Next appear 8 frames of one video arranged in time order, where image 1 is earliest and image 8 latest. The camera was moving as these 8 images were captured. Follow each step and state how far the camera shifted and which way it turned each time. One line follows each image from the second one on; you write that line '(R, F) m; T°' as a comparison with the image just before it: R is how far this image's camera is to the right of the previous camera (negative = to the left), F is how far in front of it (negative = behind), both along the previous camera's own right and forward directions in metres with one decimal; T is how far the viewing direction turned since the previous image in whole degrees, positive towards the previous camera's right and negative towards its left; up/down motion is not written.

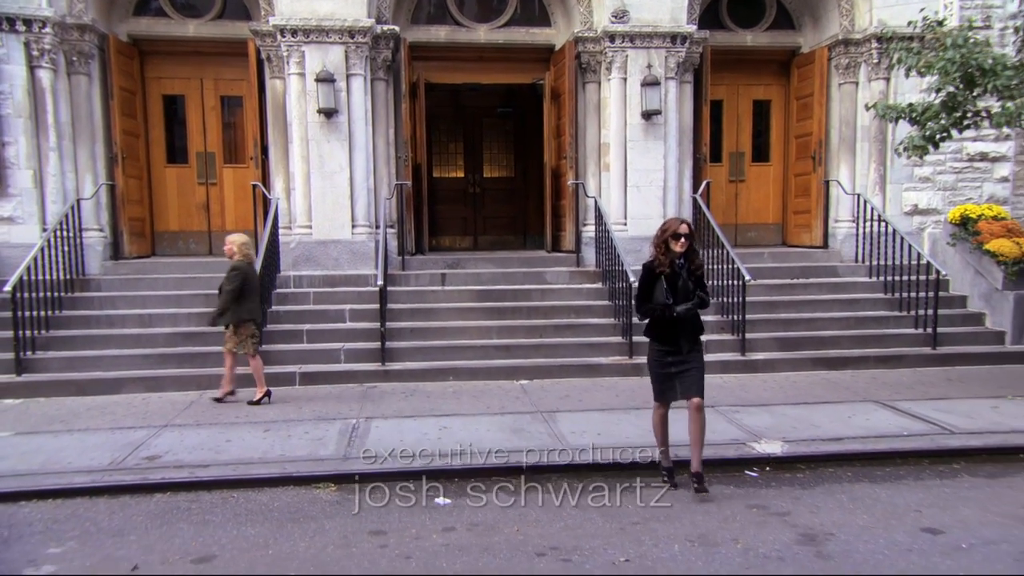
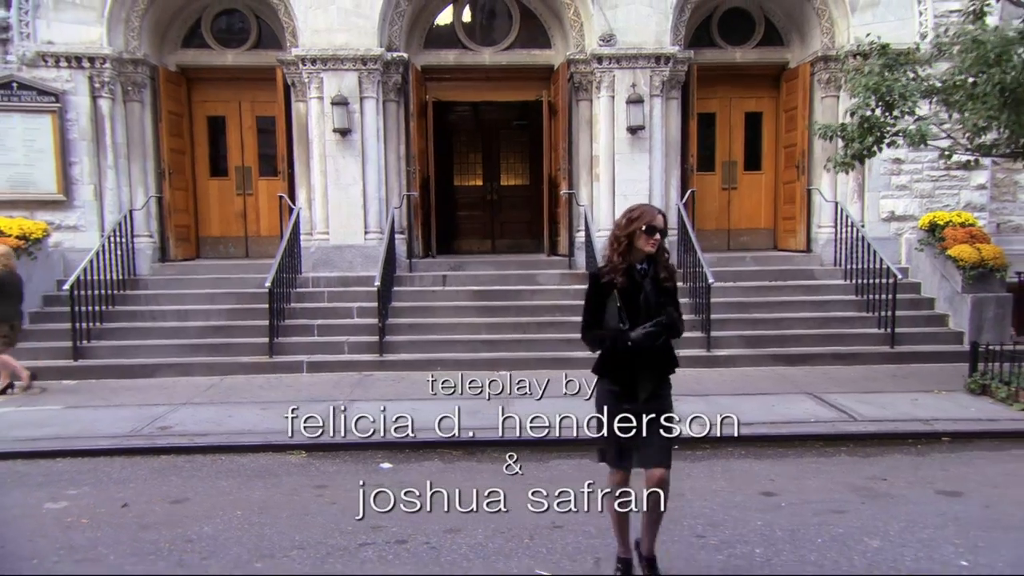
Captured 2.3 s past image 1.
(+1.0, -0.8) m; -5°
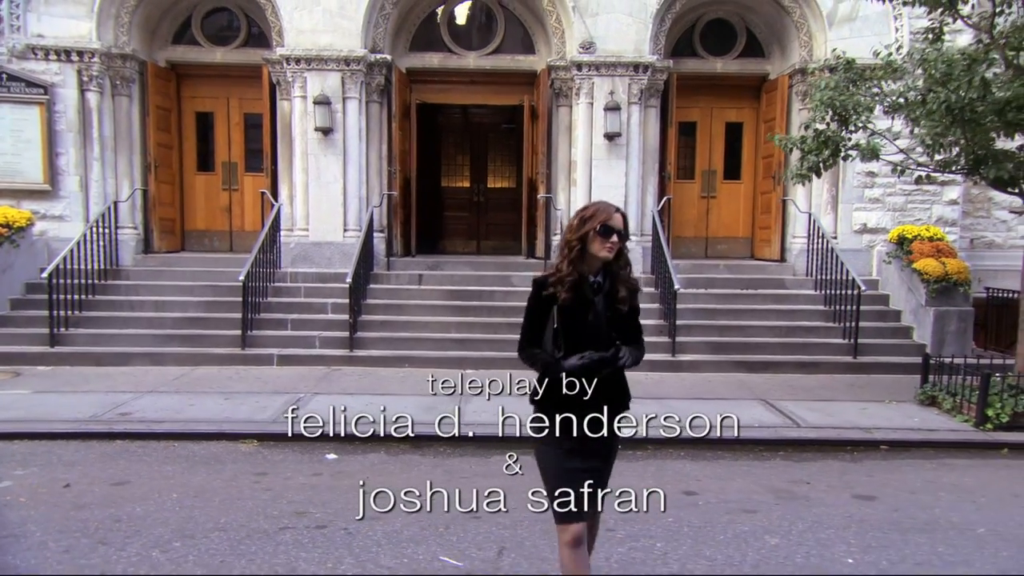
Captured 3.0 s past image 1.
(+0.5, -0.1) m; -1°
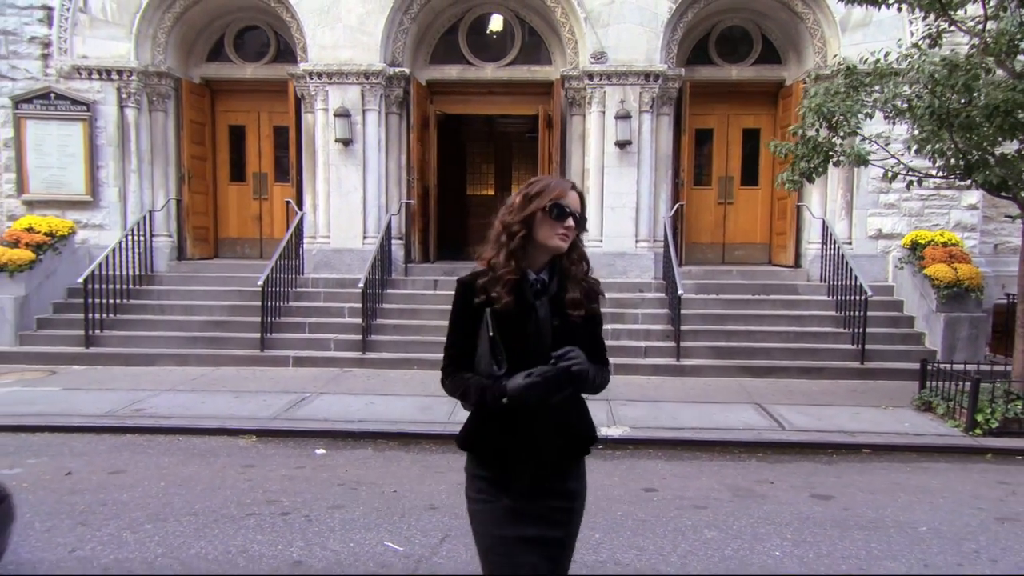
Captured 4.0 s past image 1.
(+0.6, -0.2) m; -4°
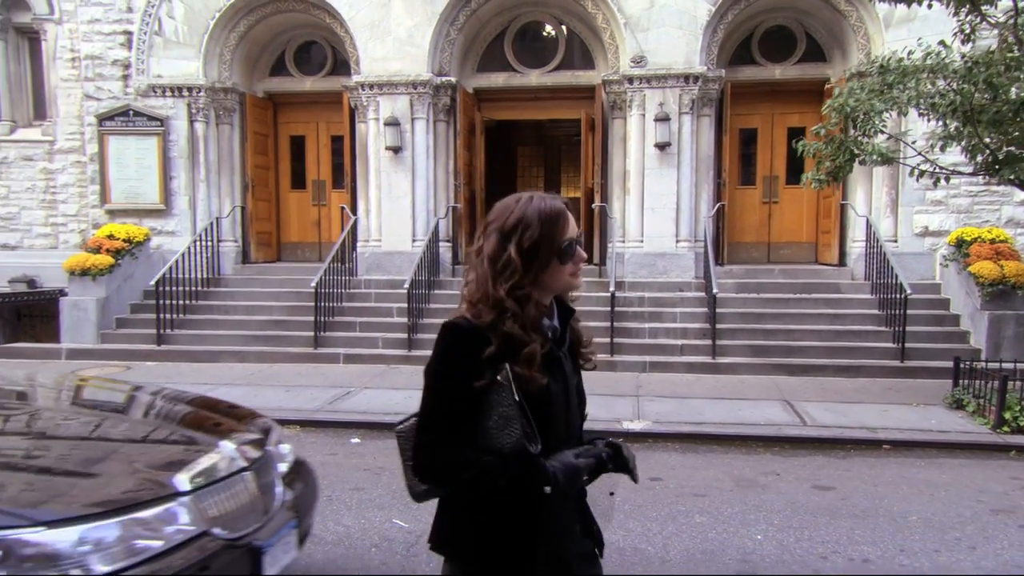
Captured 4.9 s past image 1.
(+0.4, -0.3) m; -5°
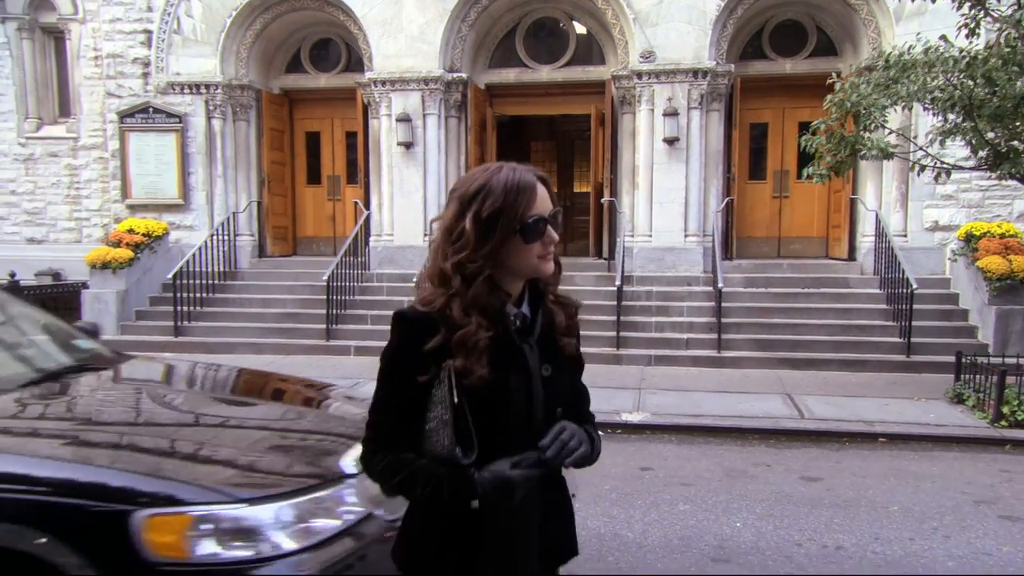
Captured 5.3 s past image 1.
(+0.2, -0.1) m; -2°
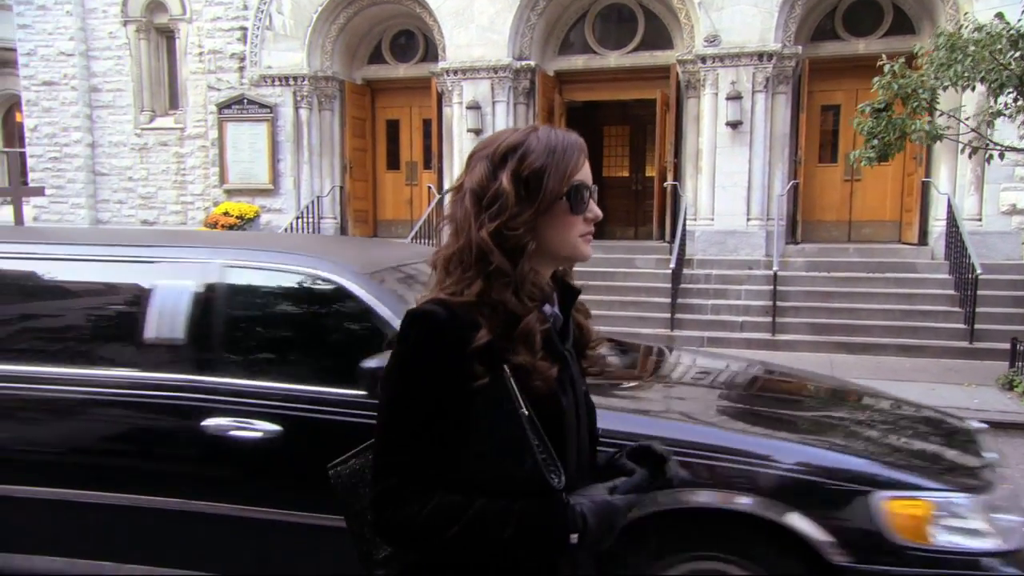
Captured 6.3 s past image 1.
(+0.4, -0.4) m; -7°
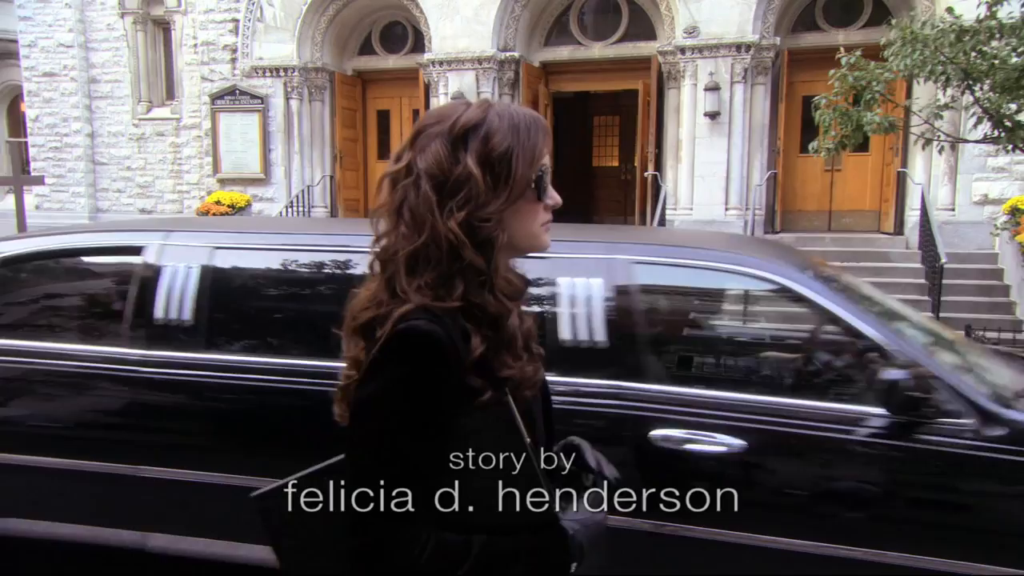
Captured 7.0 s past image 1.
(+0.4, -0.2) m; -1°
